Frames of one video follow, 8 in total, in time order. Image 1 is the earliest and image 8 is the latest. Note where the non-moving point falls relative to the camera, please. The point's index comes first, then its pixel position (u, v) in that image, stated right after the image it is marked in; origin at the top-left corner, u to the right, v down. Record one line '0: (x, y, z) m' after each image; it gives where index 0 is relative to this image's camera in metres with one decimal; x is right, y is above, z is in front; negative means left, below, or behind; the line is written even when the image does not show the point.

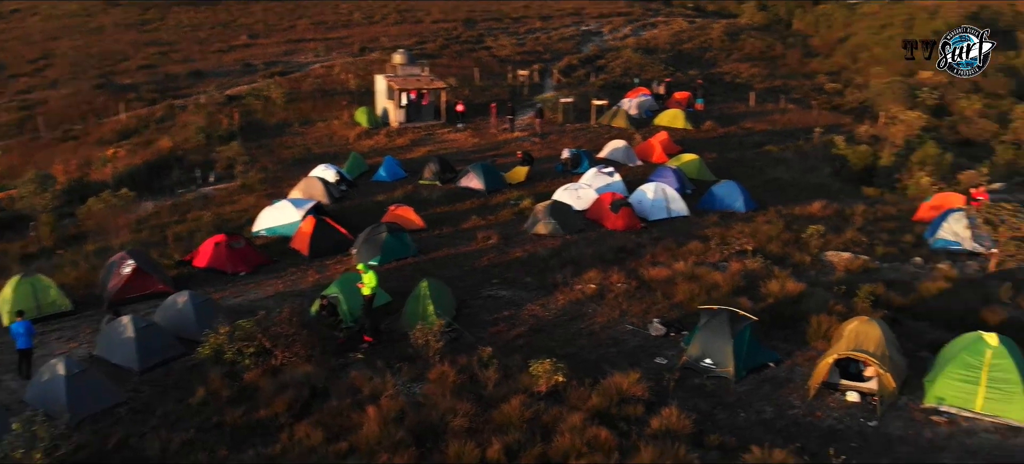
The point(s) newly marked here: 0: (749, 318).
0: (+4.4, -1.9, +9.4) m
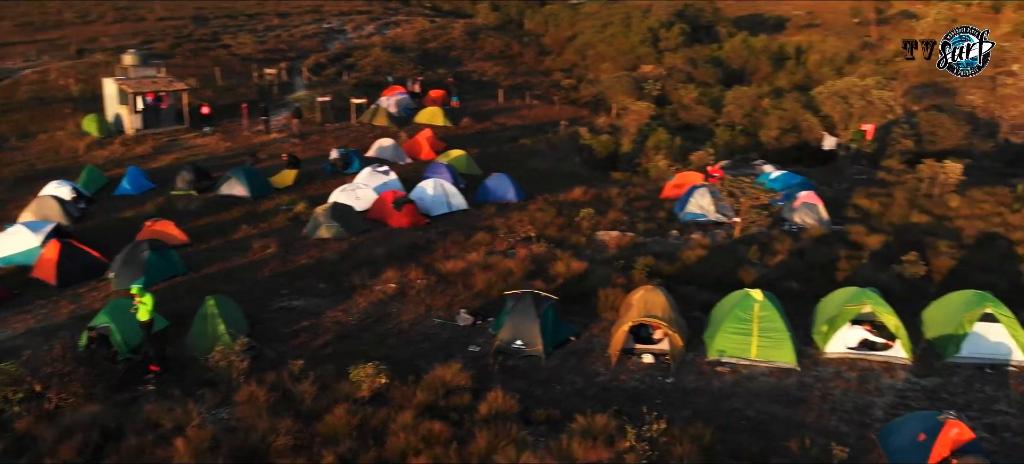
0: (+0.8, -1.3, +10.7) m
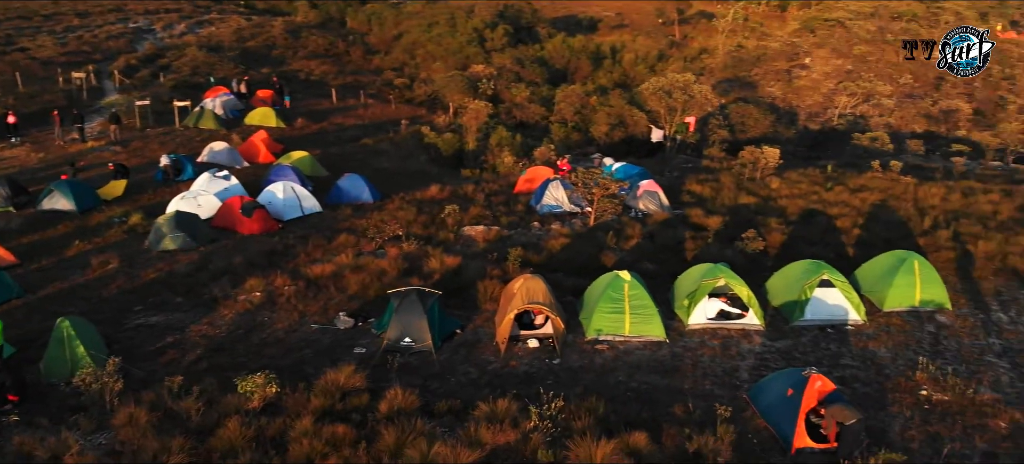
0: (-1.8, -1.3, +10.9) m
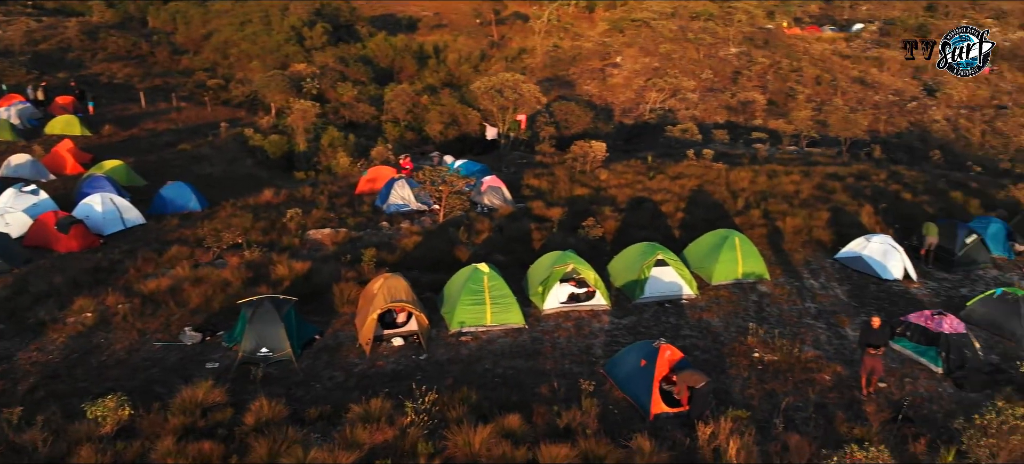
0: (-4.5, -1.4, +10.5) m
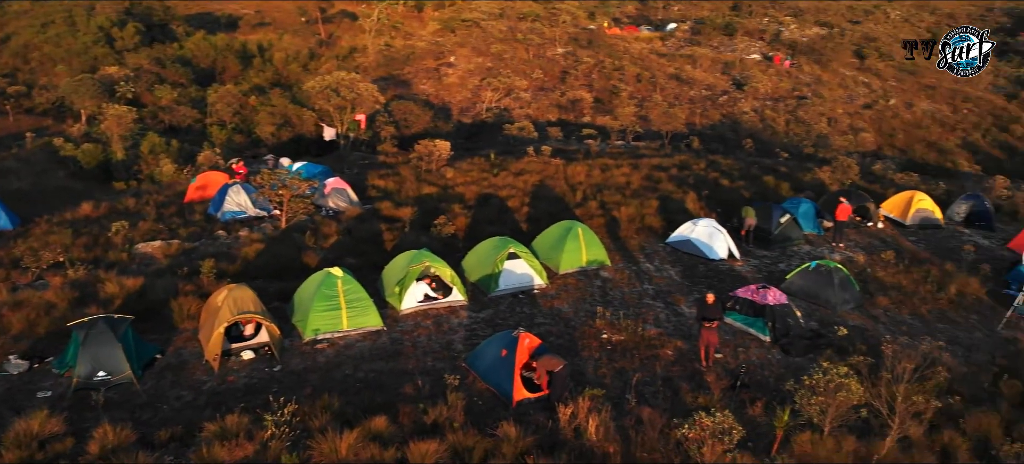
0: (-7.3, -1.6, +10.0) m
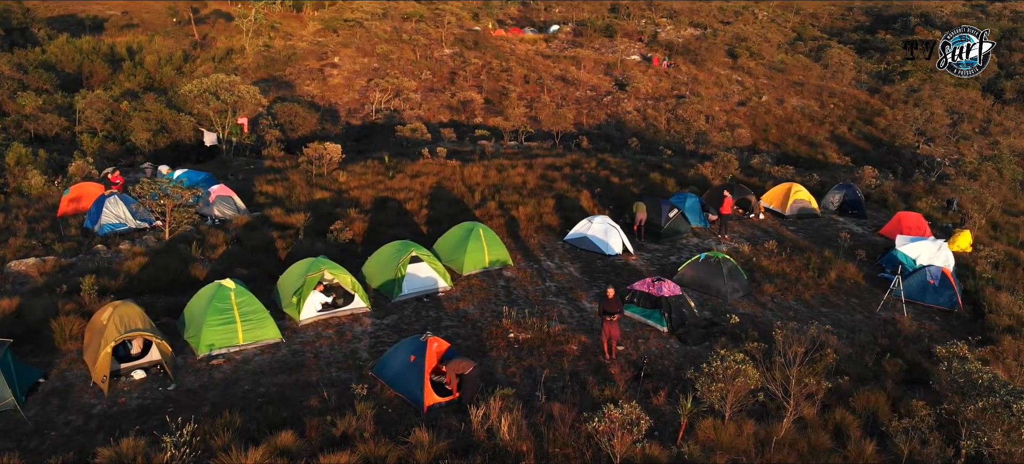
0: (-9.2, -1.9, +9.4) m
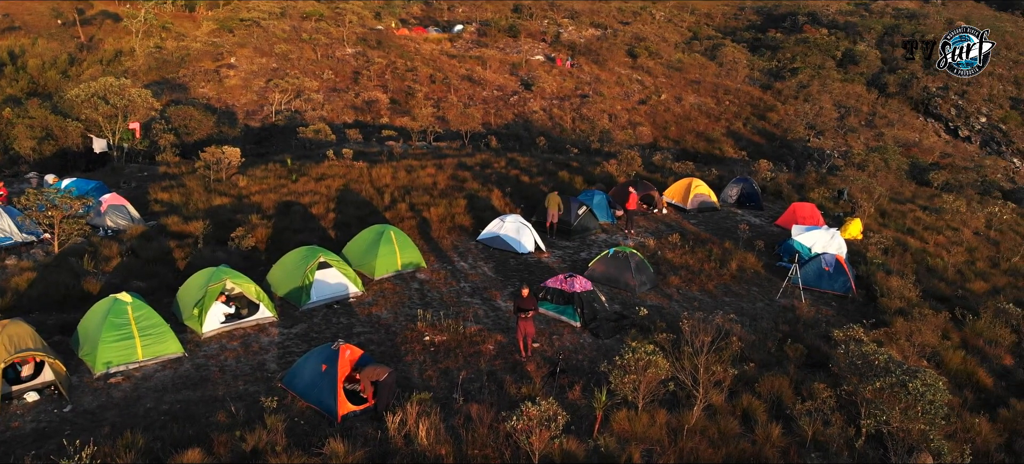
0: (-10.7, -2.3, +8.7) m
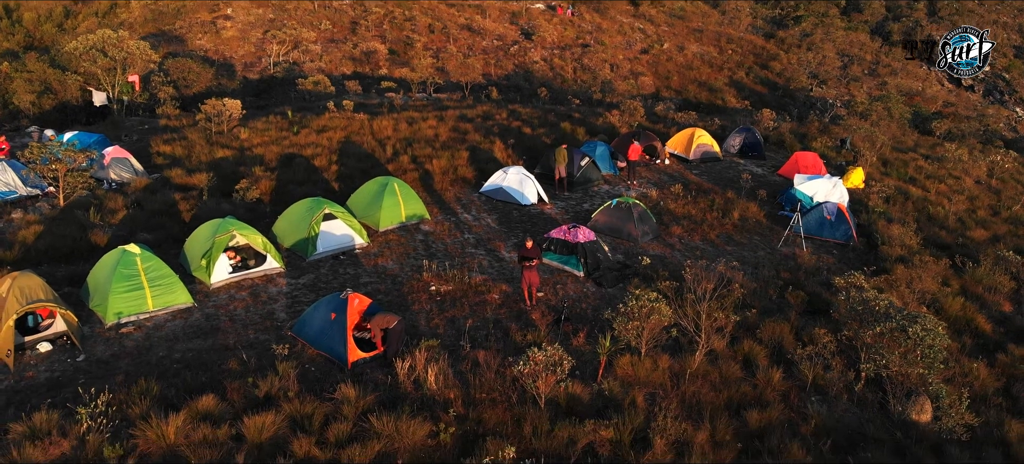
0: (-10.7, -1.4, +8.9) m
